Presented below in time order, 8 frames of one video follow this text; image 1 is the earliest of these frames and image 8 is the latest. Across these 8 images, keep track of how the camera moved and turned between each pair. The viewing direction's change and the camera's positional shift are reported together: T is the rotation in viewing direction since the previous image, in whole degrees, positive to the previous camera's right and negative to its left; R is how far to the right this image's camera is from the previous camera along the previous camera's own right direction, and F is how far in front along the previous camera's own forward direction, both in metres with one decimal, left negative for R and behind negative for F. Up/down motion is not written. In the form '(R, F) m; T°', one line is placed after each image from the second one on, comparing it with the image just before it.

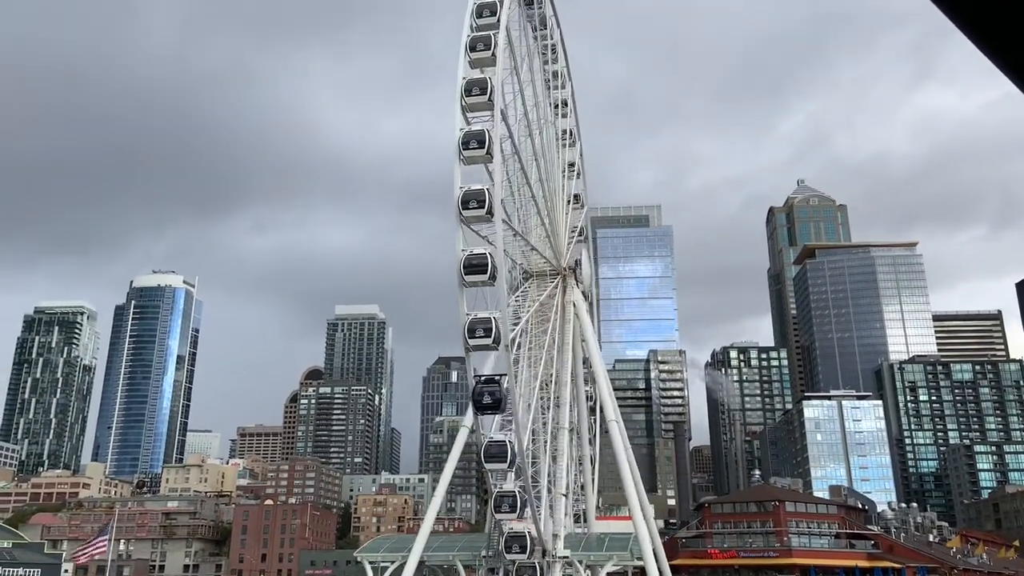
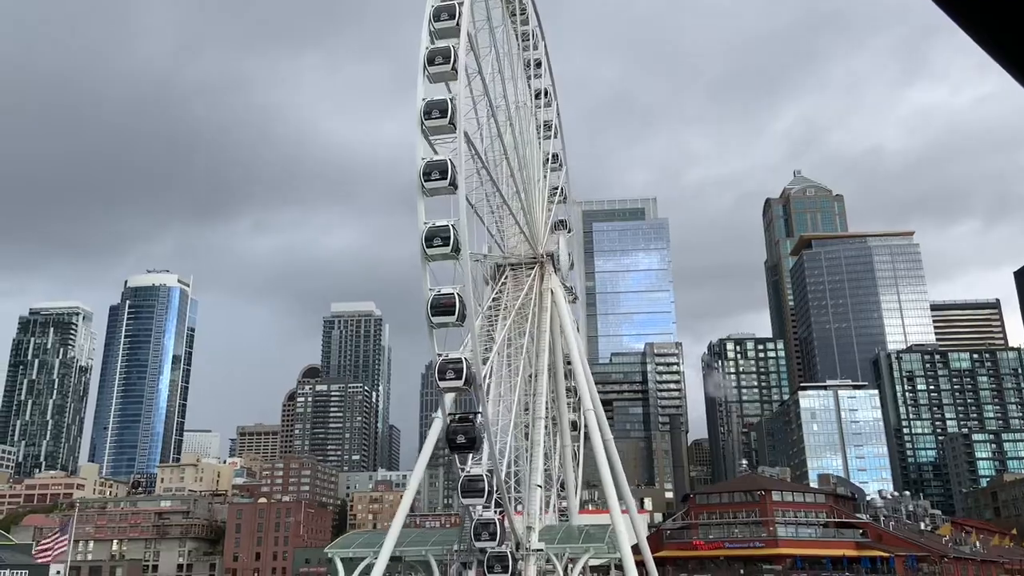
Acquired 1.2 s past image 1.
(+1.3, +1.1) m; 0°
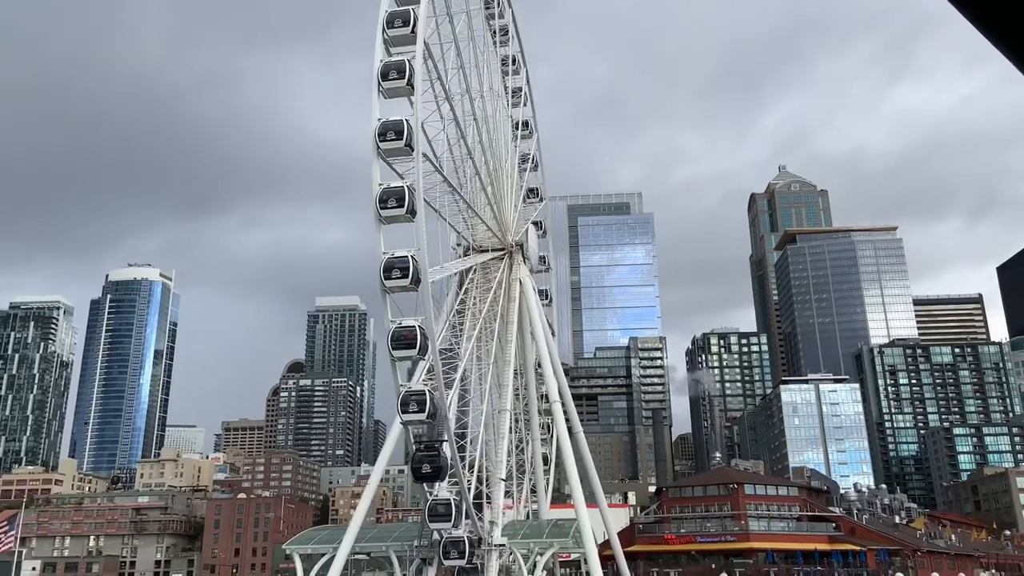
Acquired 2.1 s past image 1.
(+1.1, +0.8) m; +1°
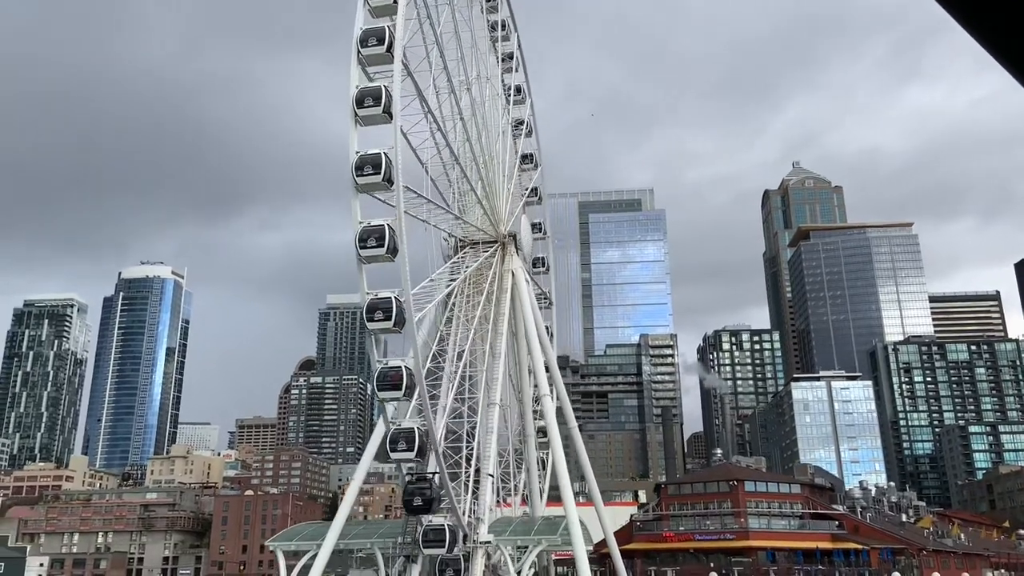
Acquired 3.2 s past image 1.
(+1.1, +1.0) m; -1°
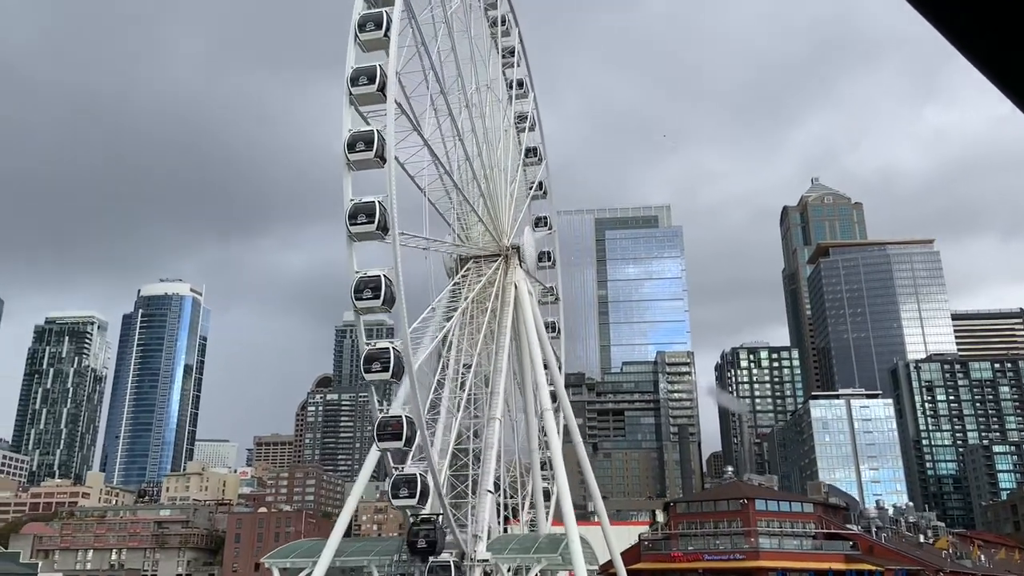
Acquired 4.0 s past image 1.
(+0.8, +0.7) m; -1°
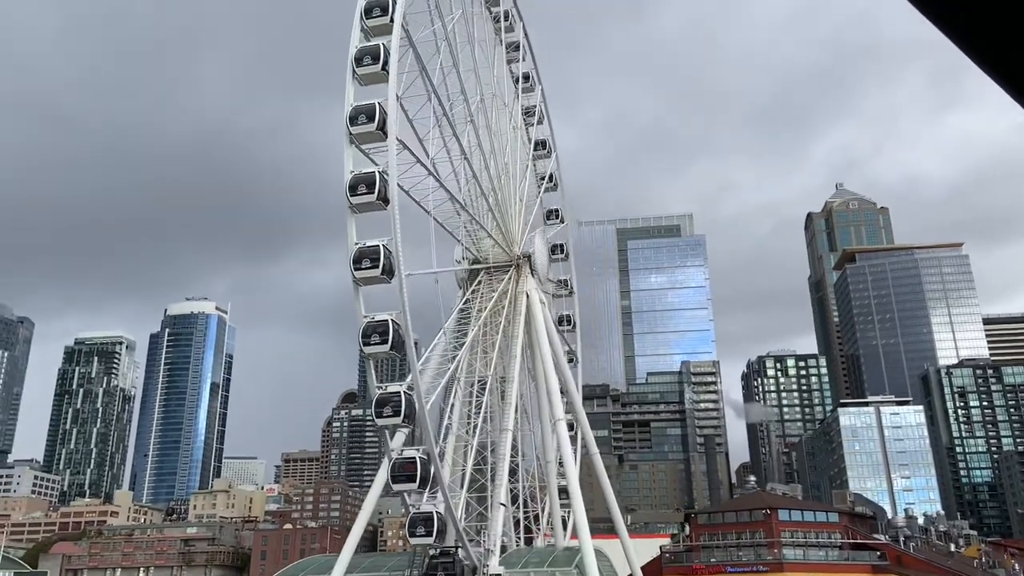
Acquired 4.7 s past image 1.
(+0.7, +0.6) m; -2°
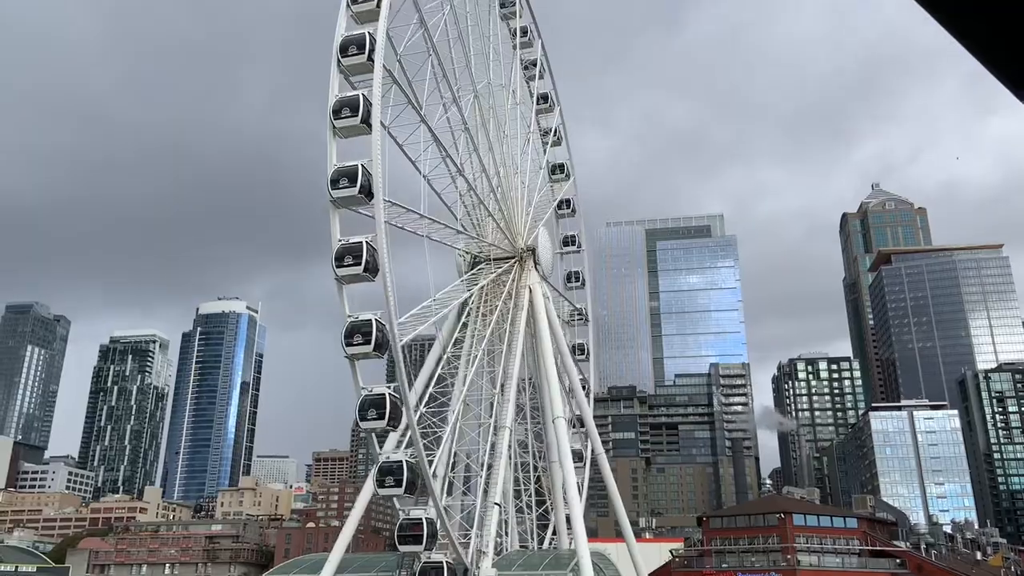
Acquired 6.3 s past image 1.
(+1.5, +1.2) m; -2°
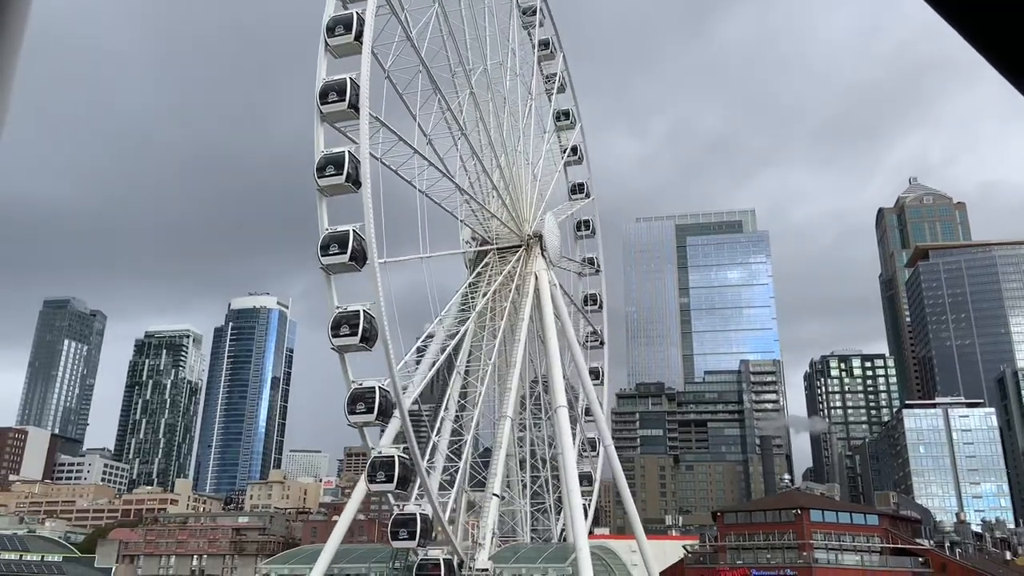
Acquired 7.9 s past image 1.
(+1.3, +1.0) m; -2°
